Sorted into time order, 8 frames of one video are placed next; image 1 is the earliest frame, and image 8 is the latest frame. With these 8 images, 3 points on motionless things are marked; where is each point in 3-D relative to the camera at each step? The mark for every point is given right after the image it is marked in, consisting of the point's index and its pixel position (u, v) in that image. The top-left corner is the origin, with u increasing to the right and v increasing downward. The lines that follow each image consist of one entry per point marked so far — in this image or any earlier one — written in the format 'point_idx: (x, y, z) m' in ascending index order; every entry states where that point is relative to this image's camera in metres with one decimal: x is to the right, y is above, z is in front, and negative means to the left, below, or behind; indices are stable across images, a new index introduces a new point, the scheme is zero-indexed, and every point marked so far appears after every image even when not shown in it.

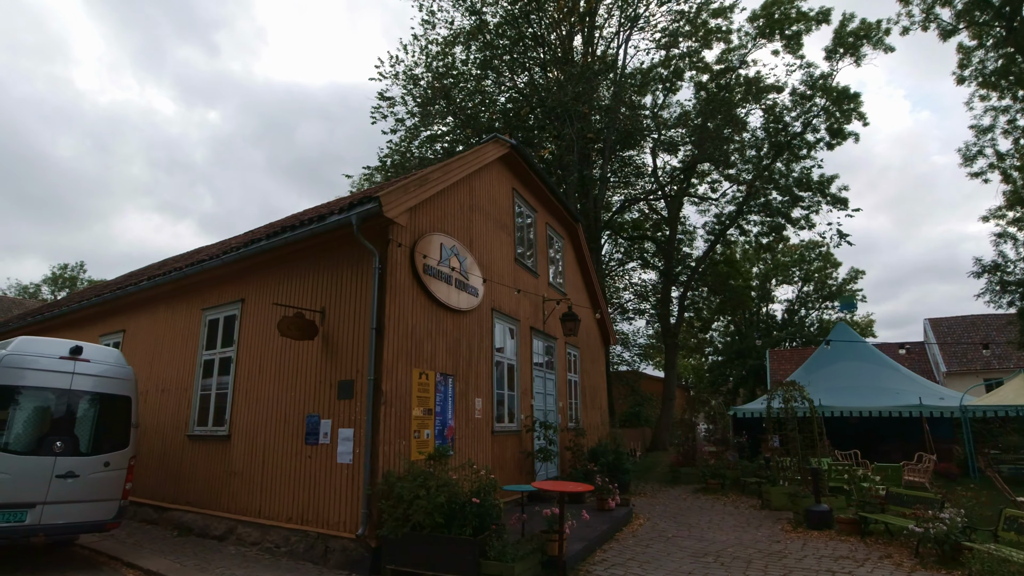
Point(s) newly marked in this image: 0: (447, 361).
0: (-0.8, -0.9, +7.4) m
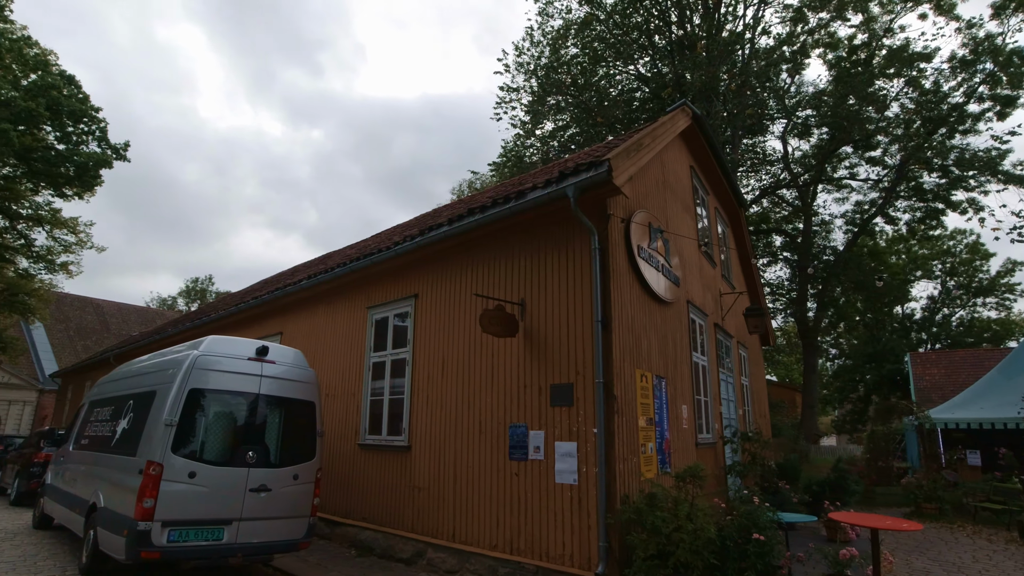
0: (+1.5, -0.8, +6.2) m
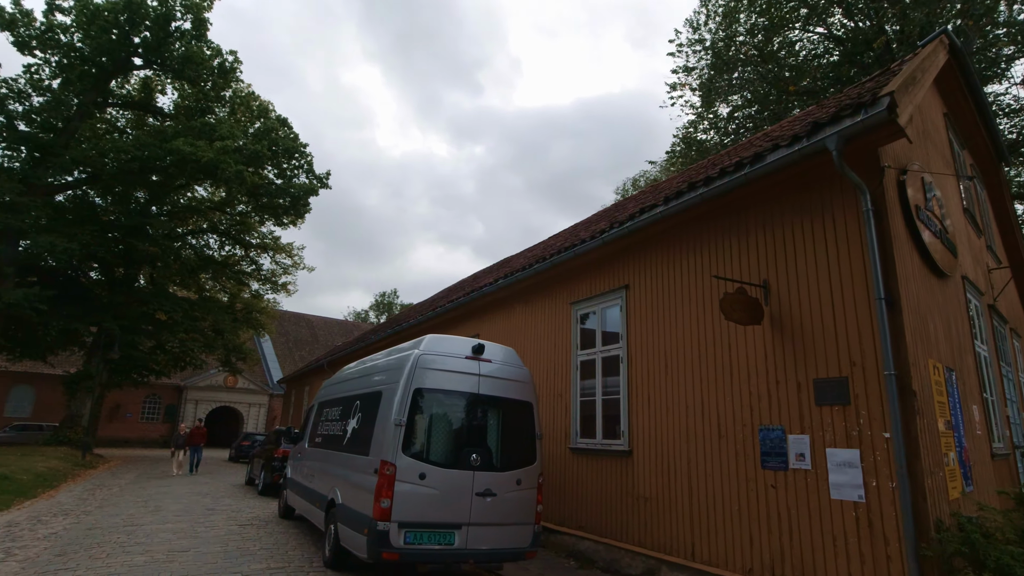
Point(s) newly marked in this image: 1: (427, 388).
0: (+3.6, -0.5, +4.9) m
1: (-0.8, -0.9, +5.3) m
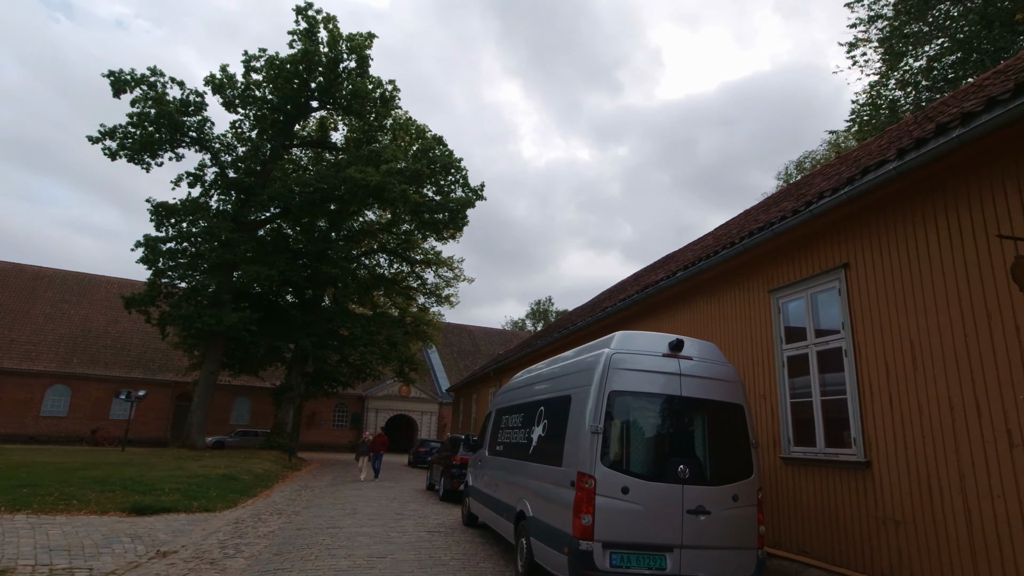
0: (+5.0, -0.2, +3.3) m
1: (+0.9, -0.8, +4.7) m
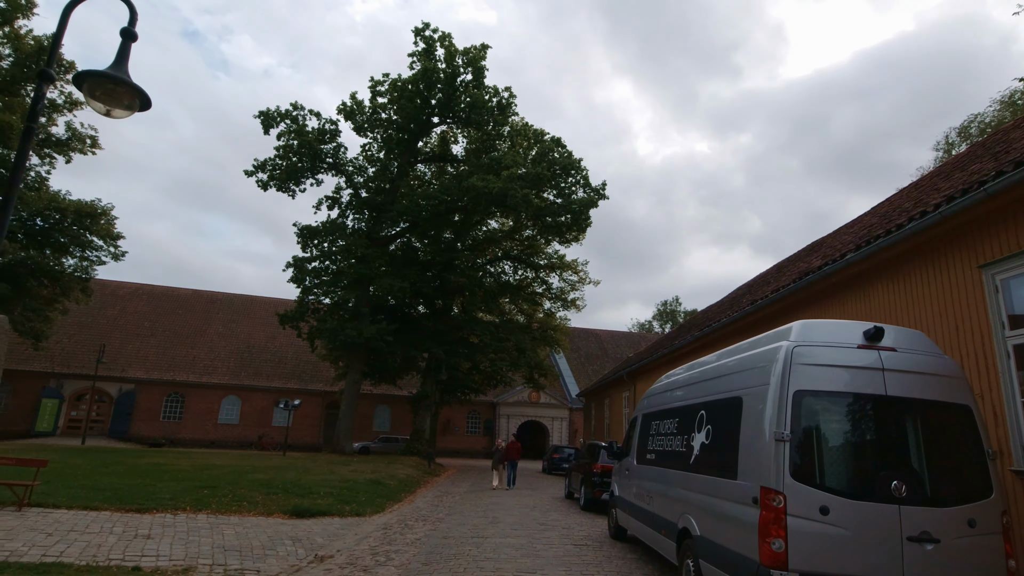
0: (+5.7, +0.2, +1.8) m
1: (+2.0, -0.7, +4.0) m
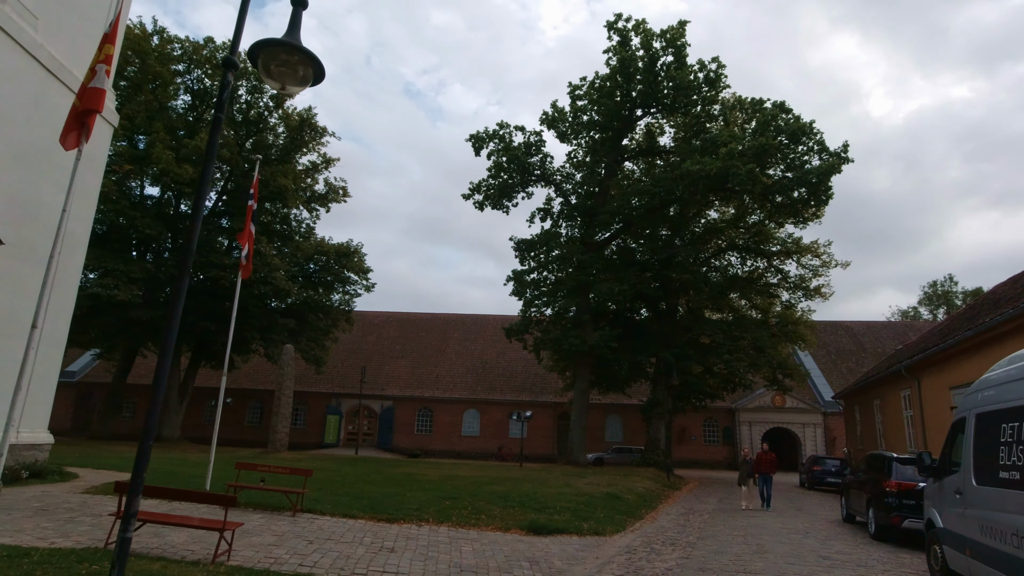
0: (+5.7, +1.0, -1.5) m
1: (+3.1, -0.2, +1.9) m
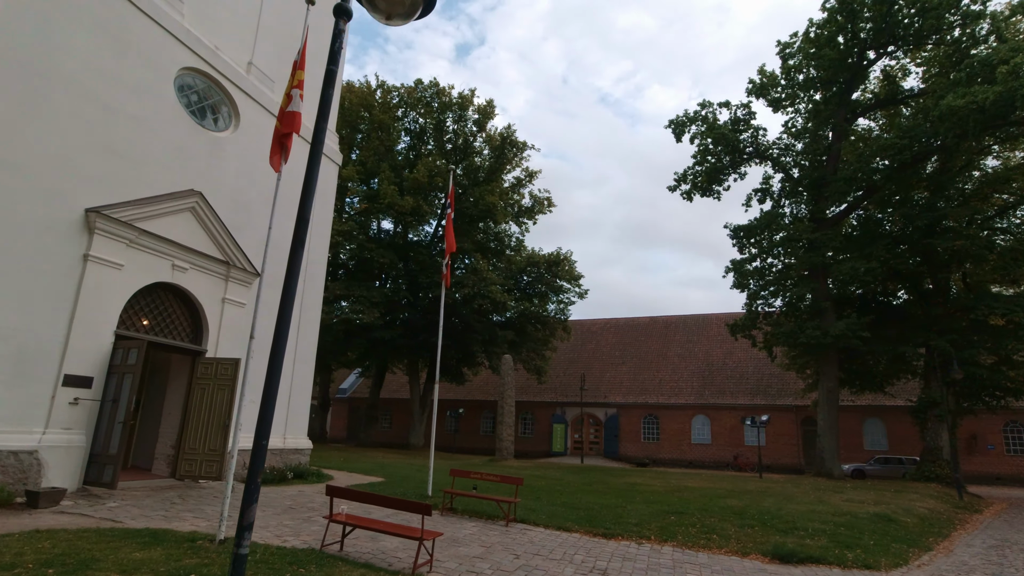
0: (+4.3, +1.8, -4.3) m
1: (+3.1, +0.4, -0.3) m
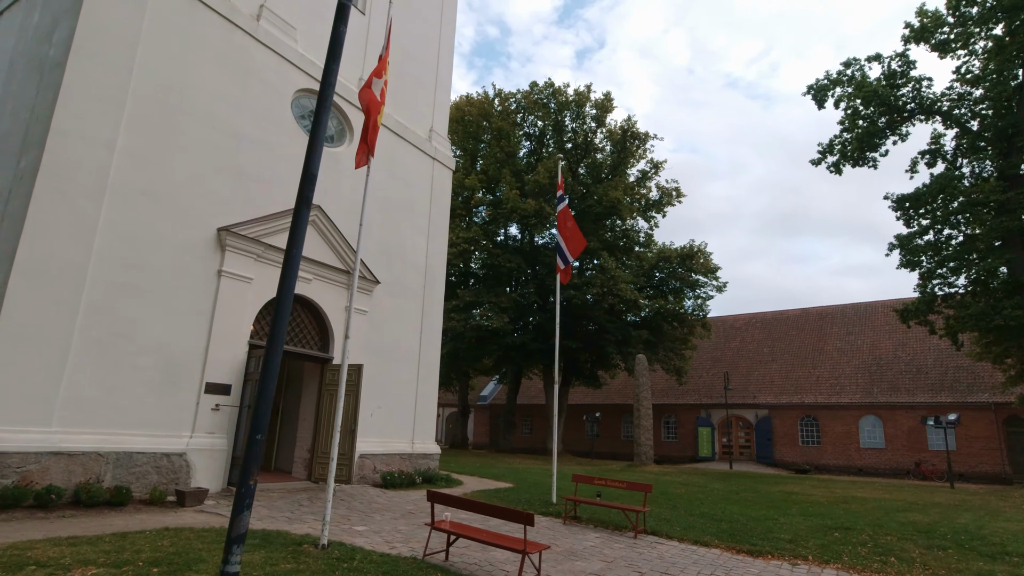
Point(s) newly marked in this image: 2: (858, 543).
0: (+2.5, +2.3, -5.8) m
1: (+2.4, +0.8, -1.6) m
2: (+5.3, -3.9, +9.1) m
